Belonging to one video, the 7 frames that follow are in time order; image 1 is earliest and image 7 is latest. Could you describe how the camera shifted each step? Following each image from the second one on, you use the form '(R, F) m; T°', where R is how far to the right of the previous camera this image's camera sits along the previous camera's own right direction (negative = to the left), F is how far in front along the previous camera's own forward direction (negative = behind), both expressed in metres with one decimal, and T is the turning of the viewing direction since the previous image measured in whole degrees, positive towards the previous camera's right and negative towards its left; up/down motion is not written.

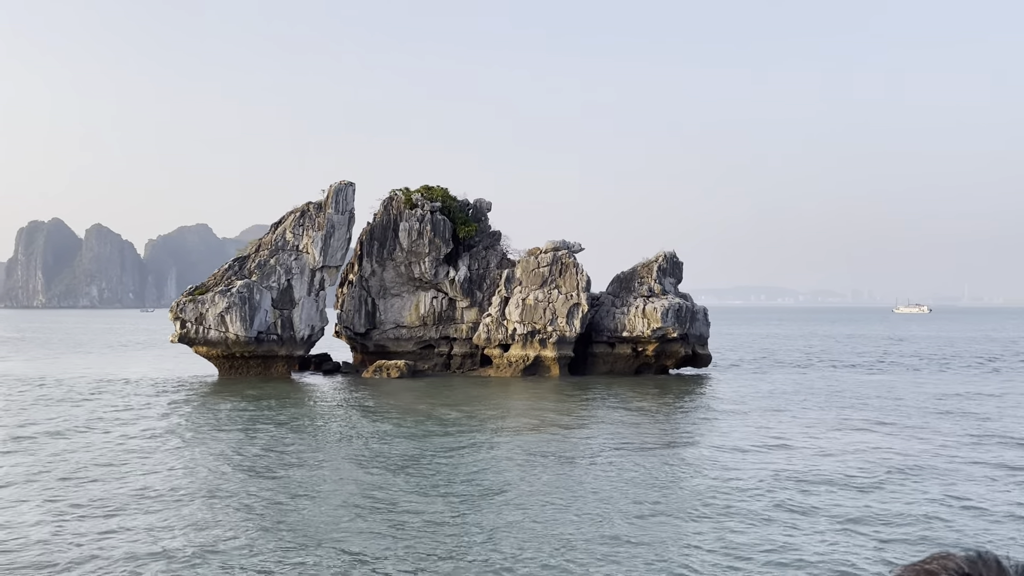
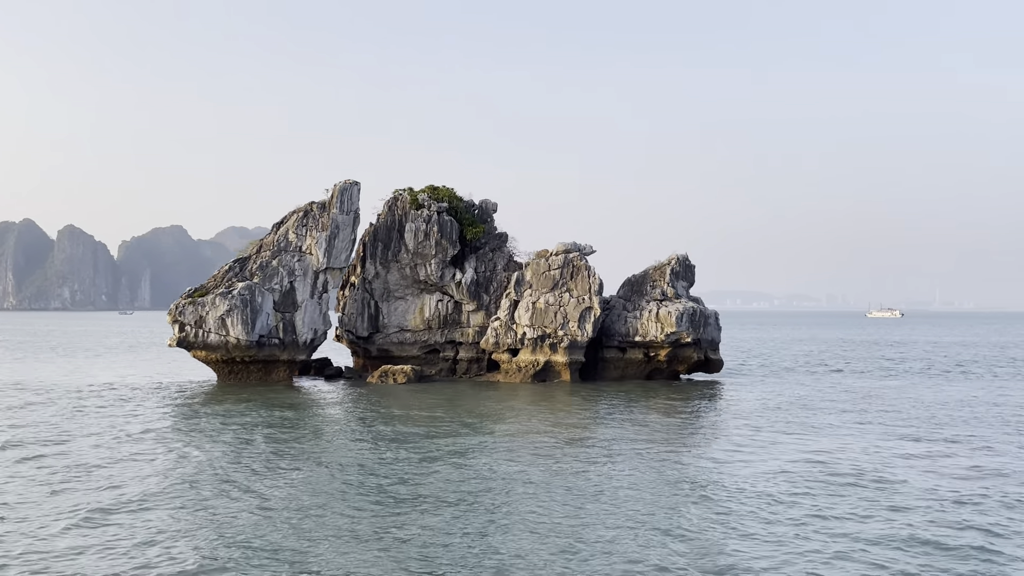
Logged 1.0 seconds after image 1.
(-1.3, +0.9) m; +1°
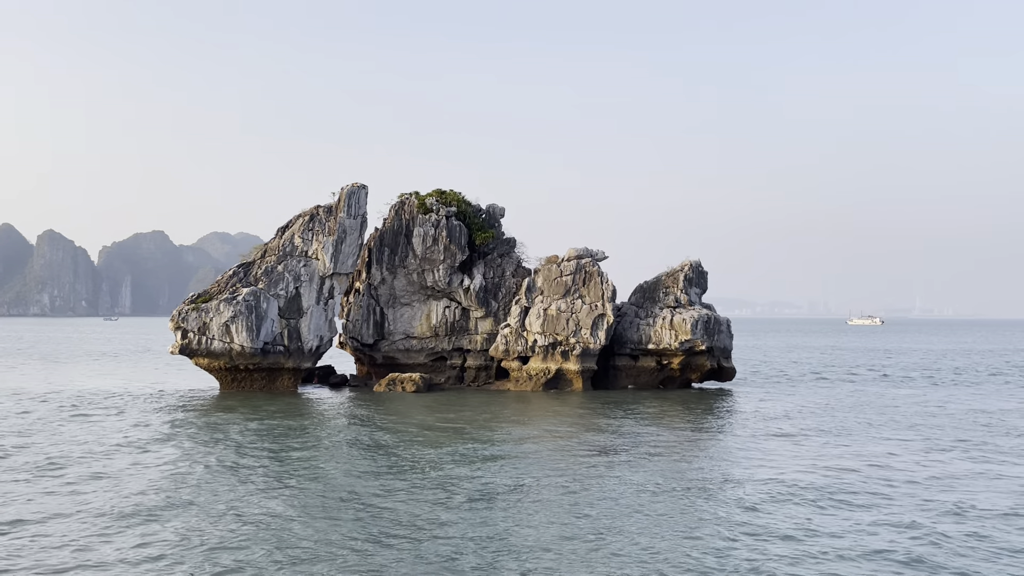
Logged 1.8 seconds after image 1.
(-1.0, +0.7) m; +1°
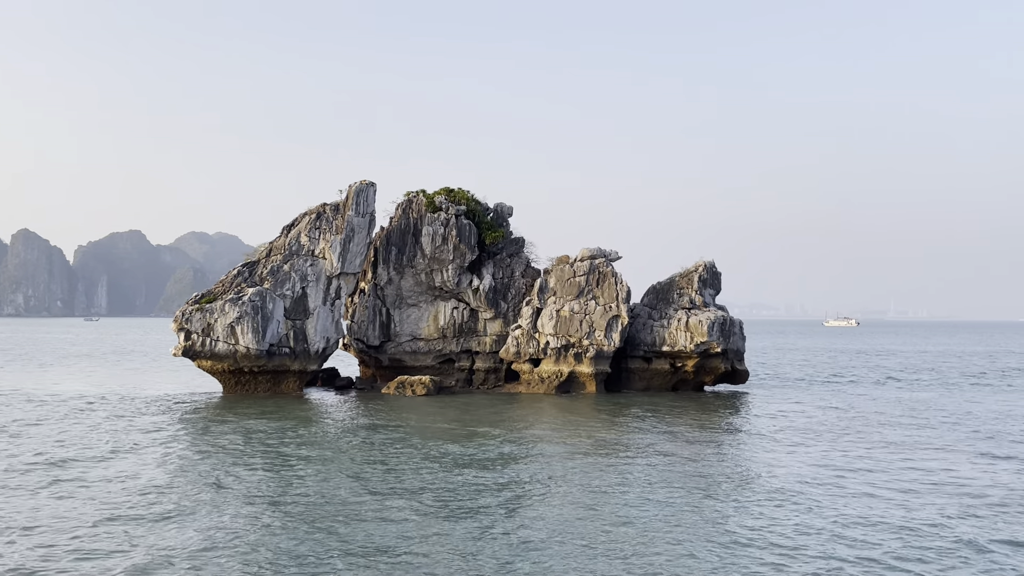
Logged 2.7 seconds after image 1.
(-1.2, +0.8) m; +1°
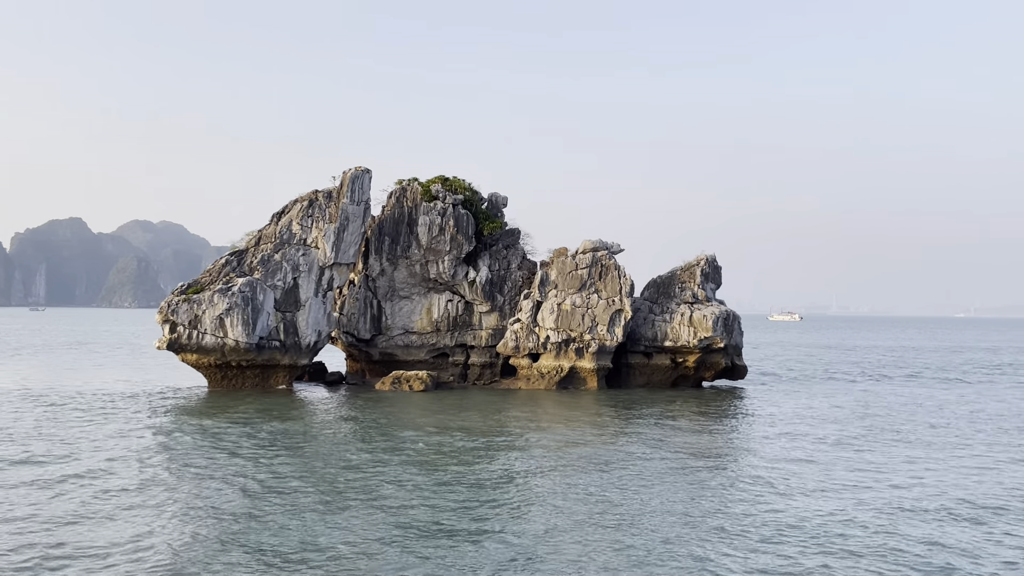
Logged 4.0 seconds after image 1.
(-1.7, +1.1) m; +3°
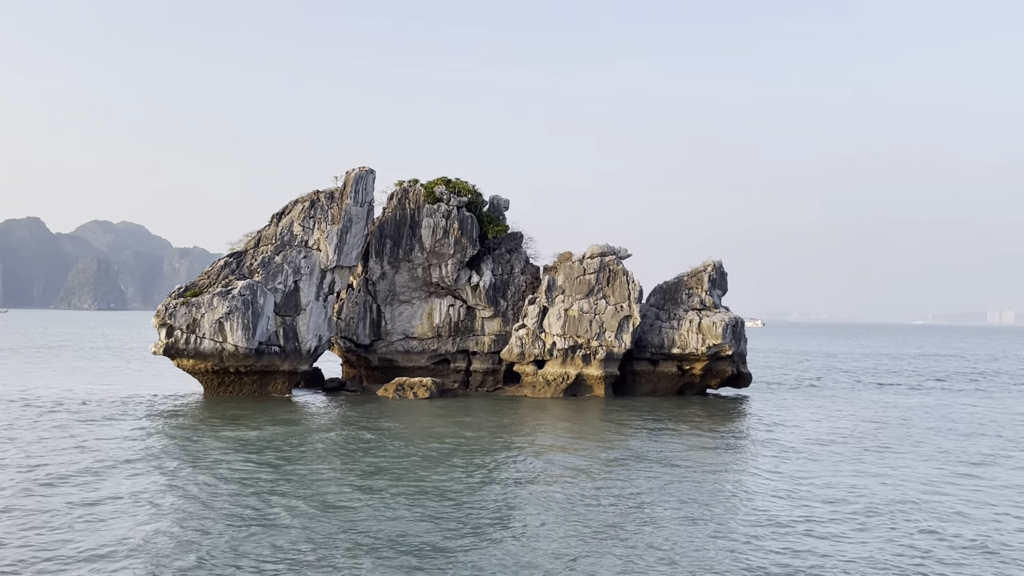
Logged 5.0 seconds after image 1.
(-1.4, +0.8) m; +2°
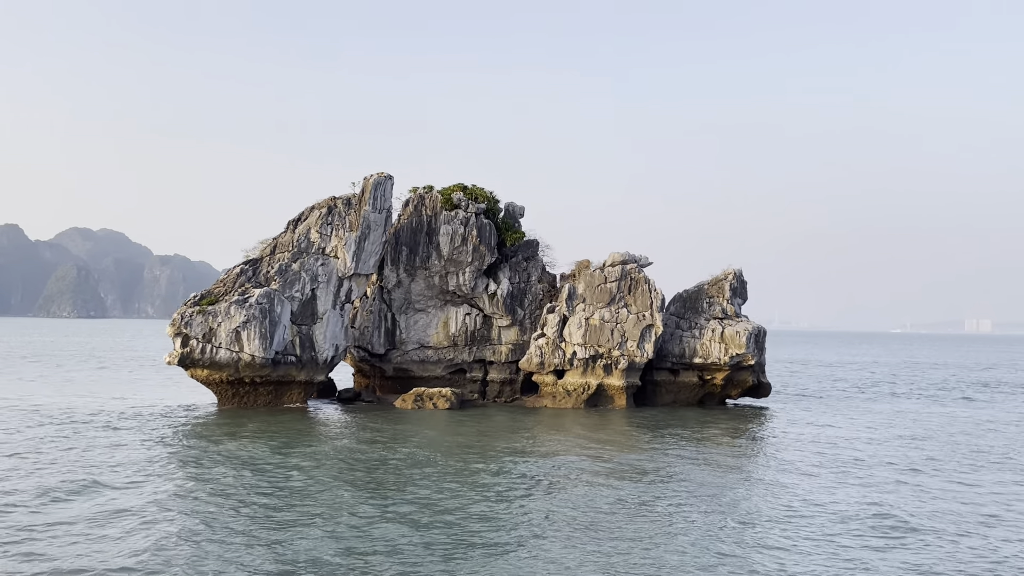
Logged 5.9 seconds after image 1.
(-1.3, +0.6) m; +1°
